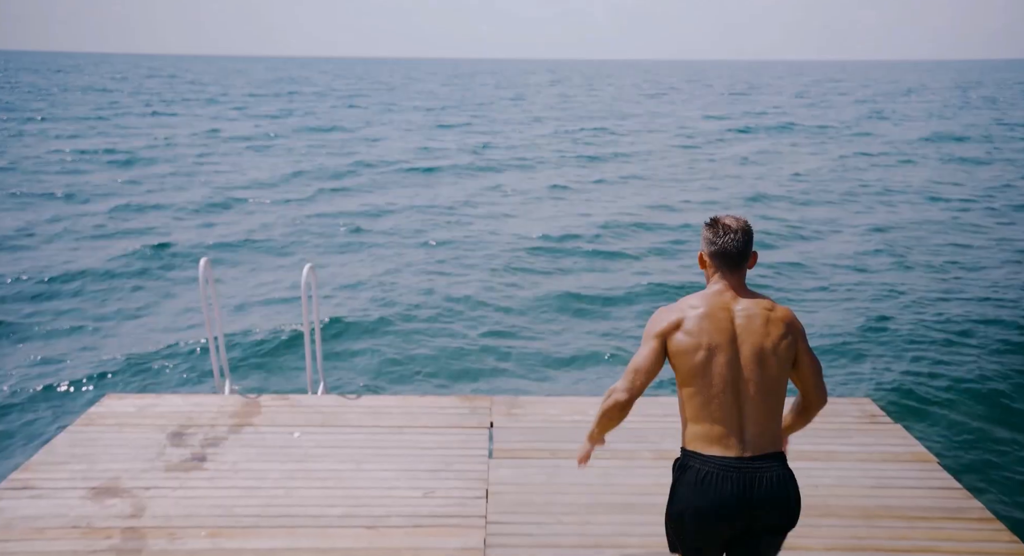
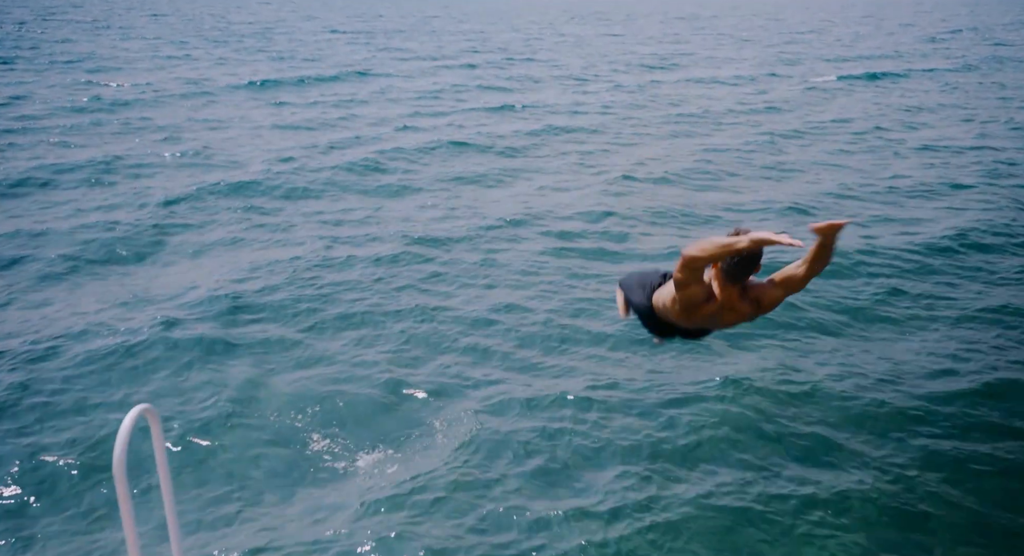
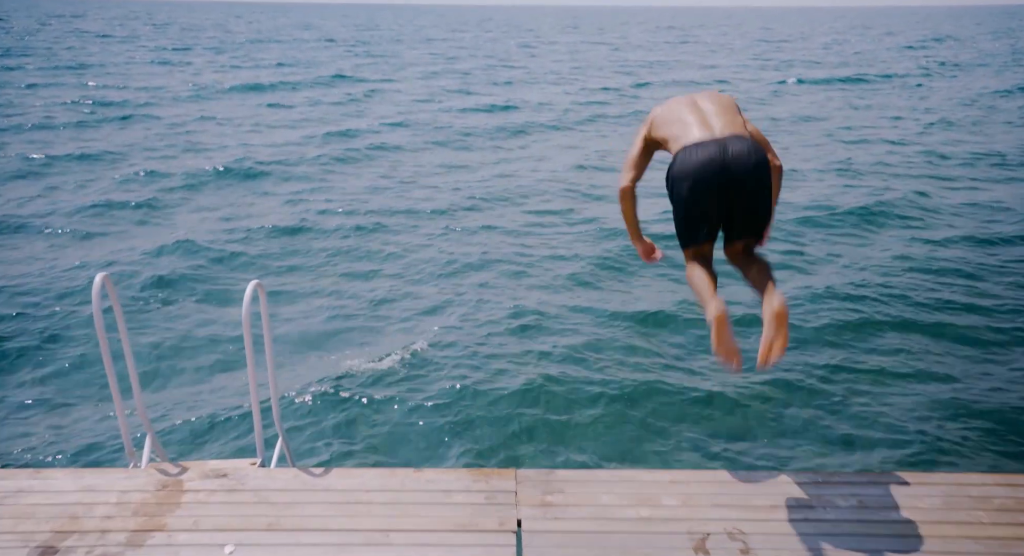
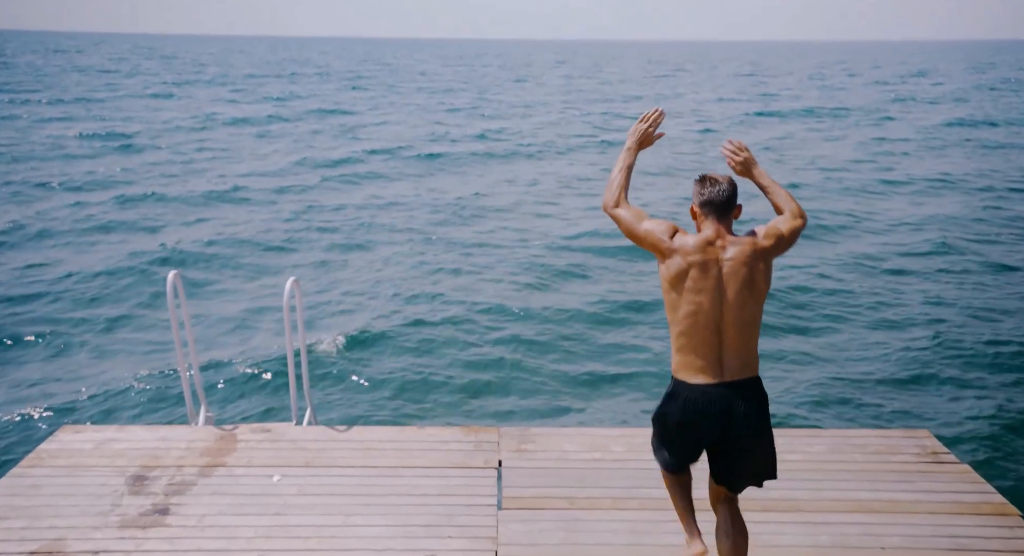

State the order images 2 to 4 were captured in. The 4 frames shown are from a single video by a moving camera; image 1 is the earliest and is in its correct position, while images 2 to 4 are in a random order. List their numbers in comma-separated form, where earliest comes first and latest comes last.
4, 3, 2
